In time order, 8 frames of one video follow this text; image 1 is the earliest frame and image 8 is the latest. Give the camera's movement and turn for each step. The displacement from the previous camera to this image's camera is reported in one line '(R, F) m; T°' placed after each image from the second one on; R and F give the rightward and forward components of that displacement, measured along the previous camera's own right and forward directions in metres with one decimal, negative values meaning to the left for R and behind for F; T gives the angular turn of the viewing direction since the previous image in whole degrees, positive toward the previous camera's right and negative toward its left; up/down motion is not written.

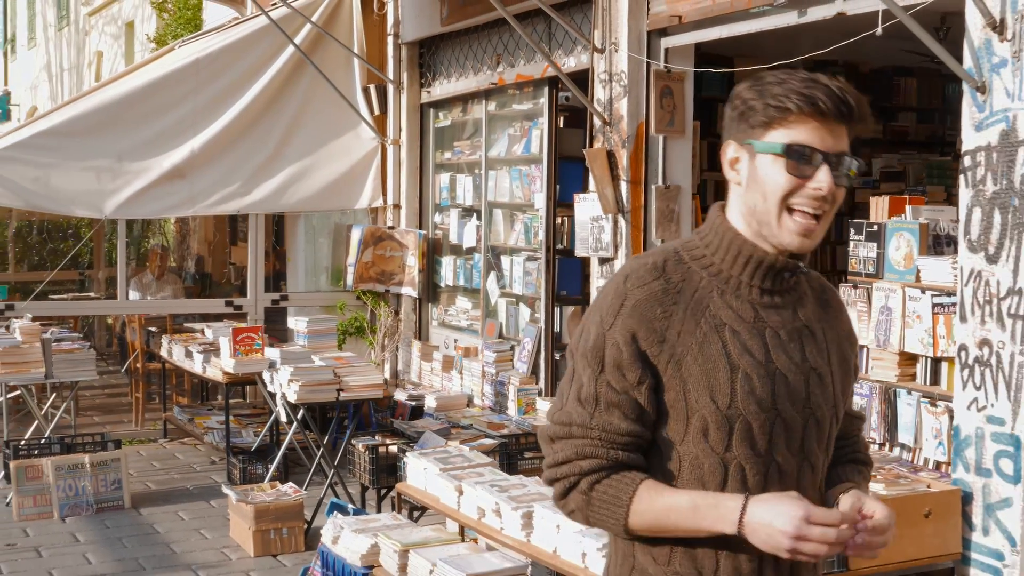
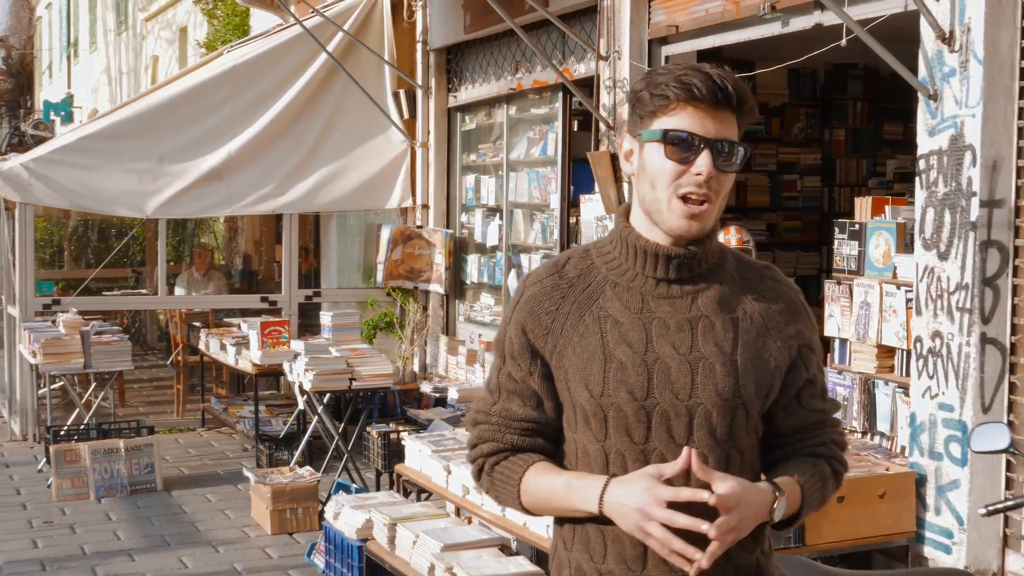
(+0.3, -0.4) m; -2°
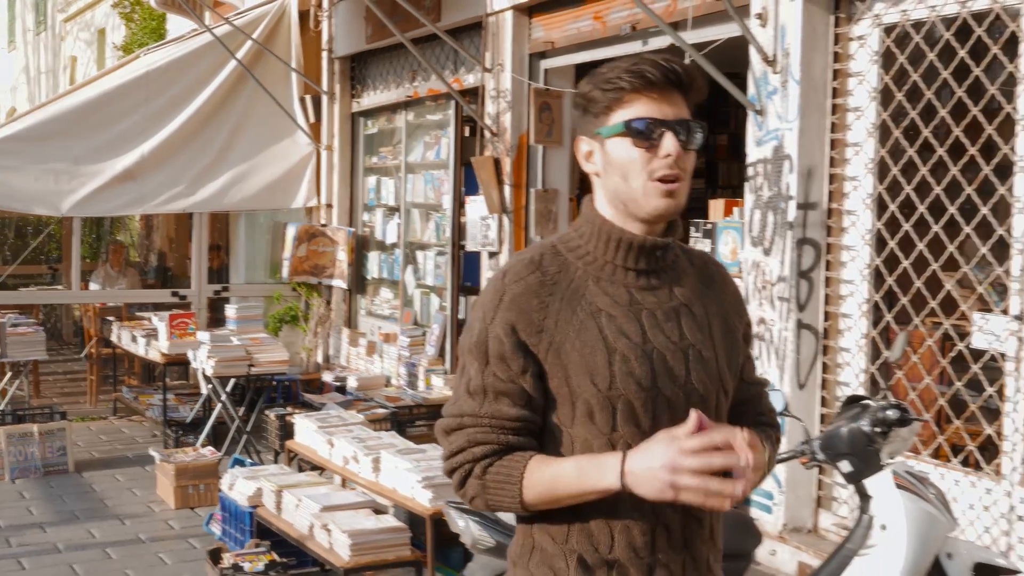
(+0.2, -0.6) m; +3°
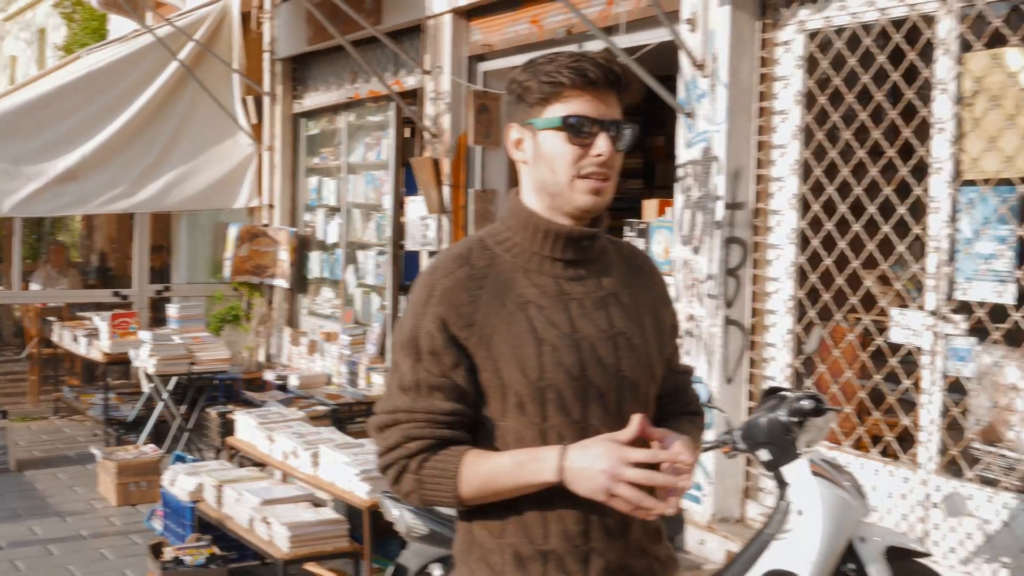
(0.0, -0.1) m; +2°
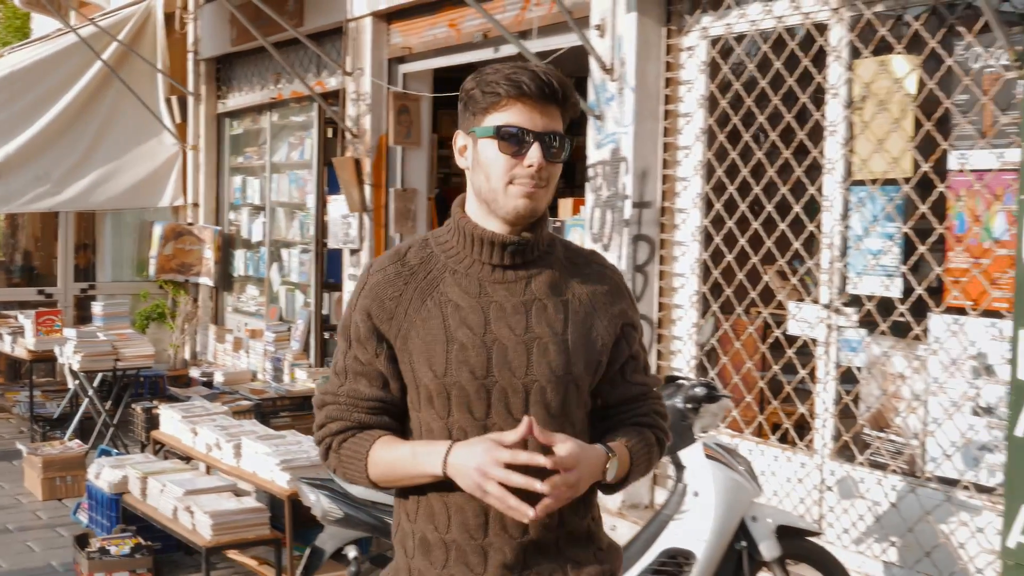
(0.0, -0.2) m; +3°
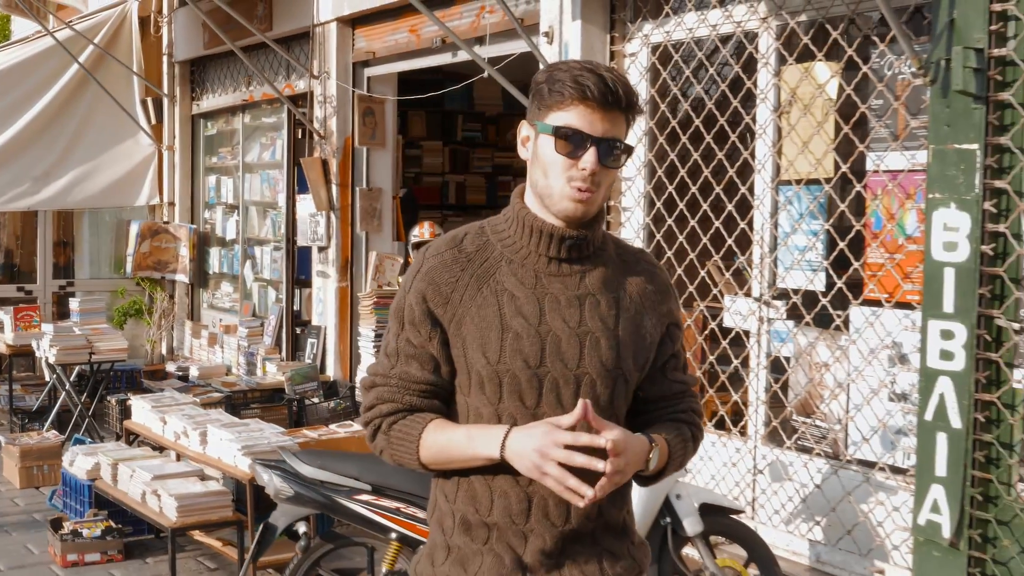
(+0.1, -0.3) m; 0°
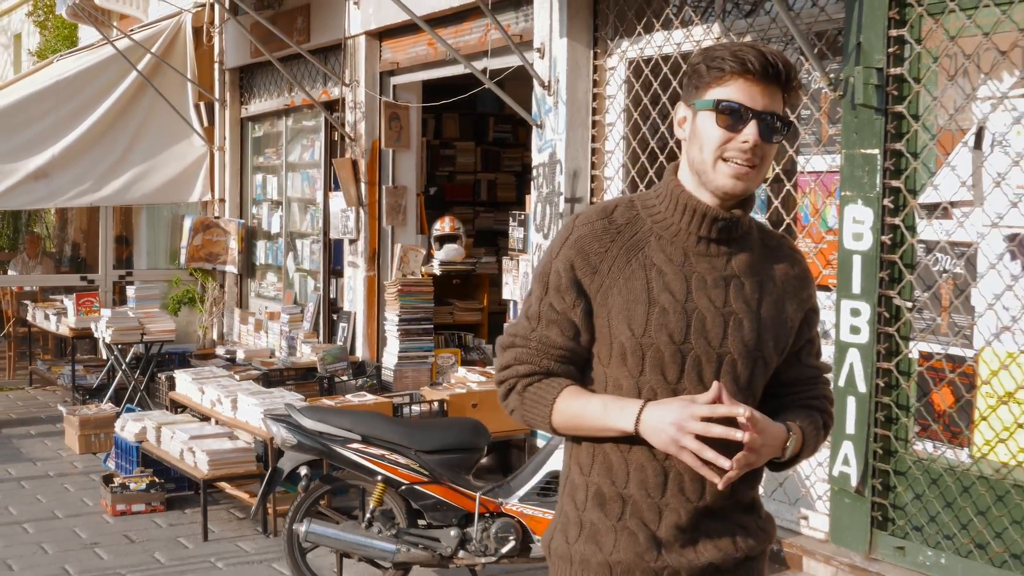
(+0.3, -0.8) m; -3°
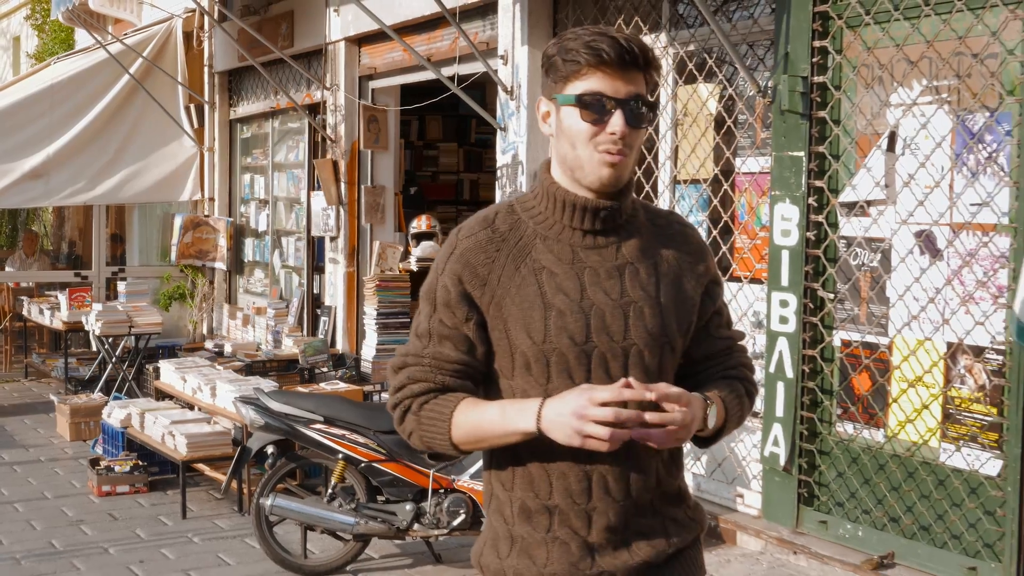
(+0.2, -0.4) m; 0°
